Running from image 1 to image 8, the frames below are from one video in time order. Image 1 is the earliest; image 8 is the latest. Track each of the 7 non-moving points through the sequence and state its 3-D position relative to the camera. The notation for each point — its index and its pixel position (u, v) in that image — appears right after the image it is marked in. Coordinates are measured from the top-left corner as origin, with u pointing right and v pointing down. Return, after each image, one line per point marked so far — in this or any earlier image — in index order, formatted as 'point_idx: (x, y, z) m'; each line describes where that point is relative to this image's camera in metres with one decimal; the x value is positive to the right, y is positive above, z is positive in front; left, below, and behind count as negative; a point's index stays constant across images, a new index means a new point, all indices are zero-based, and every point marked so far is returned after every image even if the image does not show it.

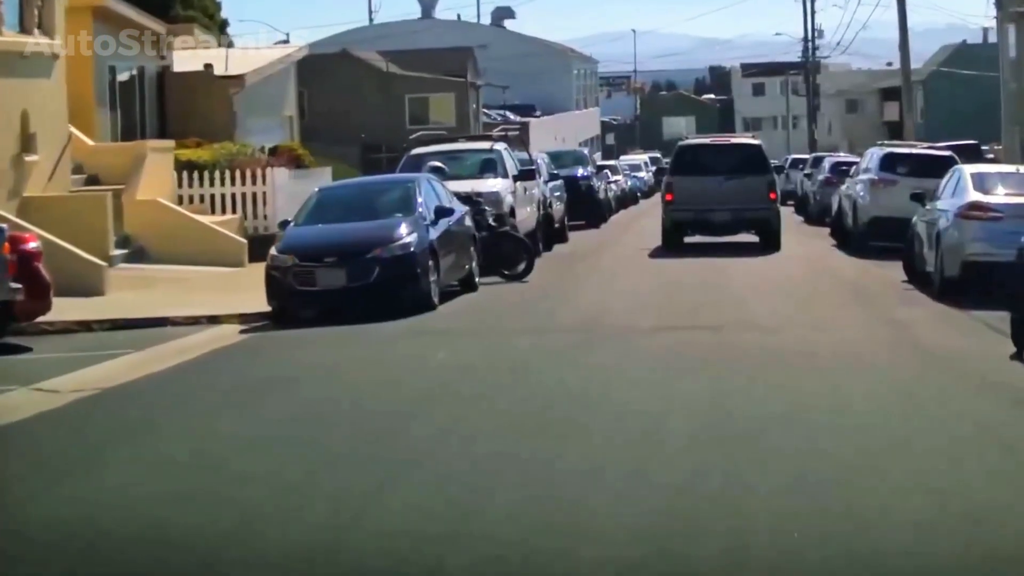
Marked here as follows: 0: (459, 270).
0: (-0.7, +0.2, +18.2) m
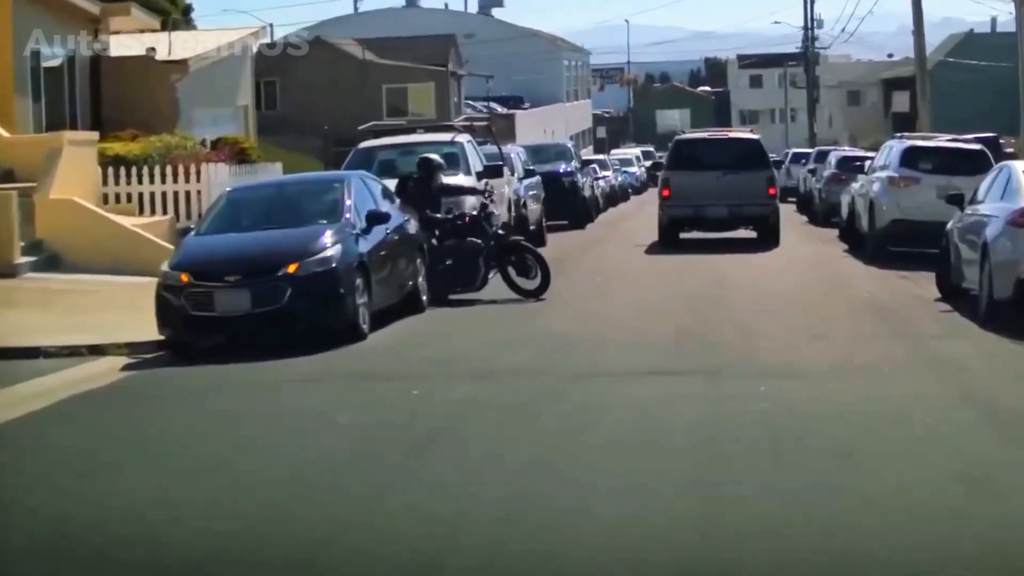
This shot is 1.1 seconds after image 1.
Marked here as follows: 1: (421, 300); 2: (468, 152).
0: (-1.2, 0.0, +15.1) m
1: (-1.1, -0.2, +16.7) m
2: (-0.6, +1.8, +19.6) m
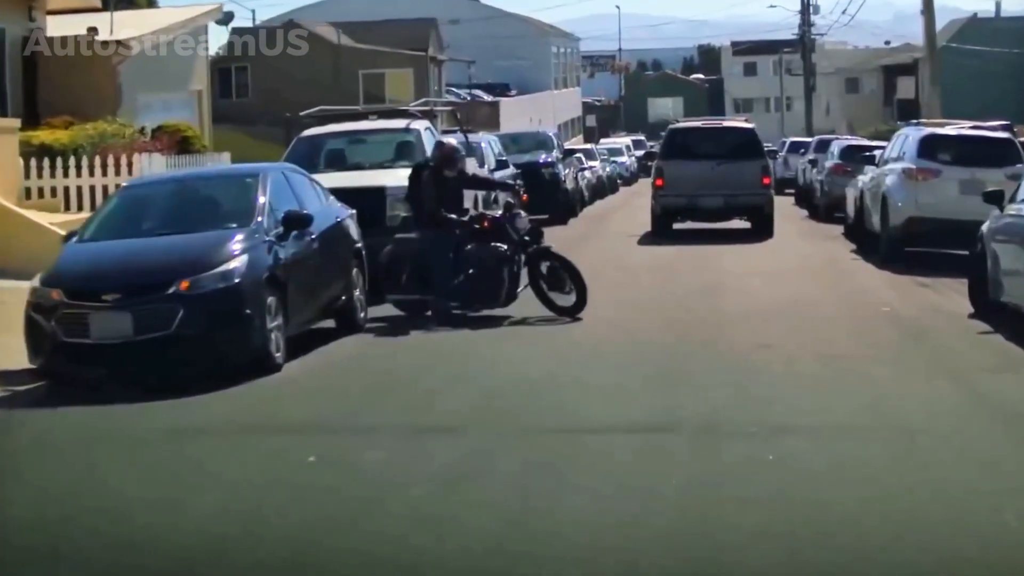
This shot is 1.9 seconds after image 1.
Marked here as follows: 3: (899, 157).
0: (-1.6, -0.2, +12.7) m
1: (-1.5, -0.4, +14.3) m
2: (-1.0, +1.7, +17.2) m
3: (+4.7, +1.6, +18.6) m
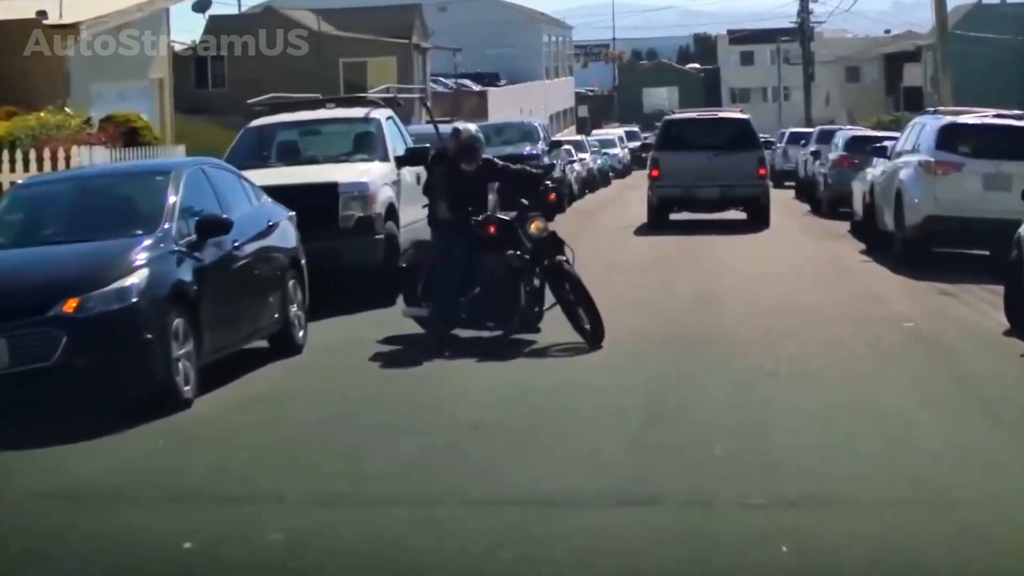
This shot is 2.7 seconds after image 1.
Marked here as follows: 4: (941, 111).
0: (-1.8, -0.3, +10.9) m
1: (-1.8, -0.5, +12.5) m
2: (-1.3, +1.6, +15.4) m
3: (+4.4, +1.5, +16.8) m
4: (+4.8, +2.0, +17.1) m
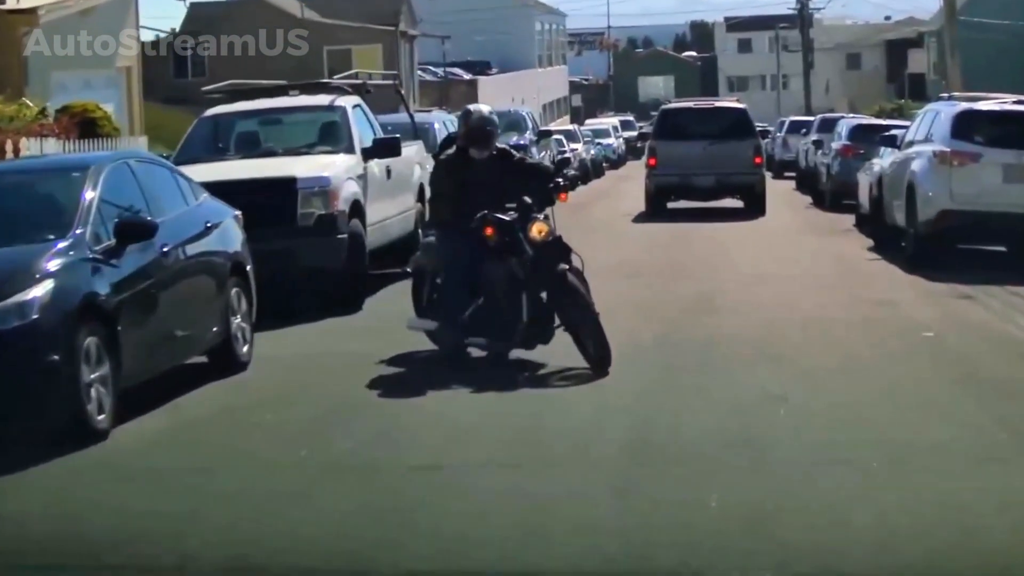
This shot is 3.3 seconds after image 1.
0: (-2.0, -0.3, +9.7) m
1: (-2.0, -0.5, +11.2) m
2: (-1.5, +1.6, +14.1) m
3: (+4.2, +1.5, +15.5) m
4: (+4.6, +2.0, +15.9) m
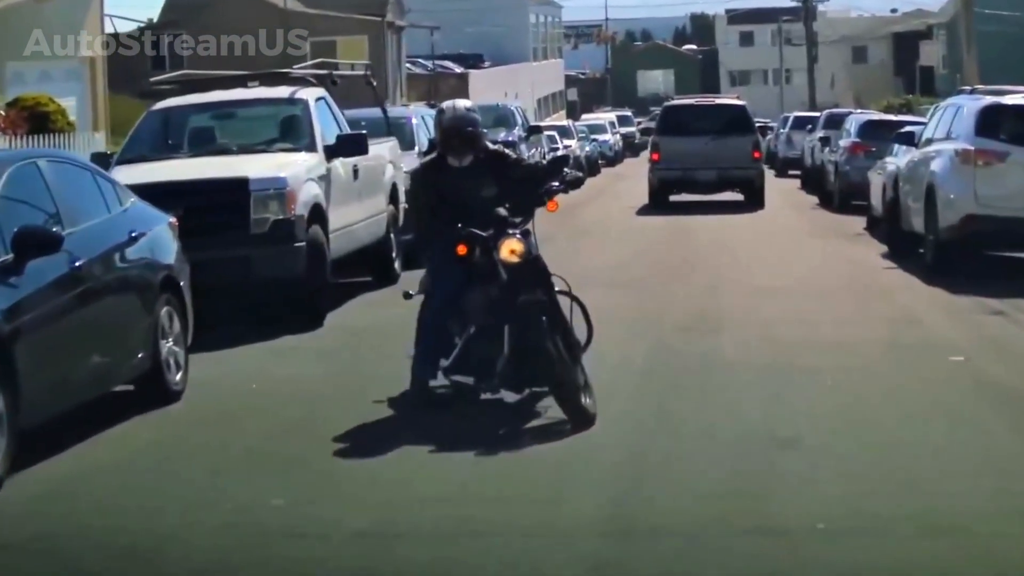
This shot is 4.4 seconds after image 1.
0: (-2.2, -0.4, +8.4) m
1: (-2.2, -0.6, +9.9) m
2: (-1.6, +1.5, +12.8) m
3: (+4.1, +1.4, +14.2) m
4: (+4.5, +1.9, +14.6) m
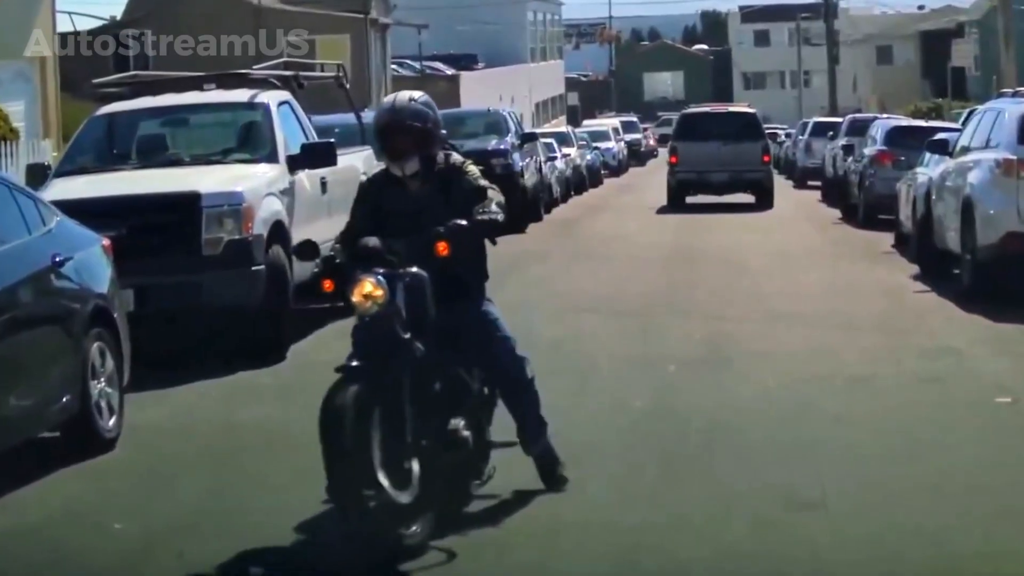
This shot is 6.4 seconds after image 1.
0: (-2.3, -0.6, +7.0) m
1: (-2.3, -0.8, +8.6) m
2: (-1.7, +1.3, +11.5) m
3: (+4.0, +1.2, +12.8) m
4: (+4.4, +1.7, +13.2) m
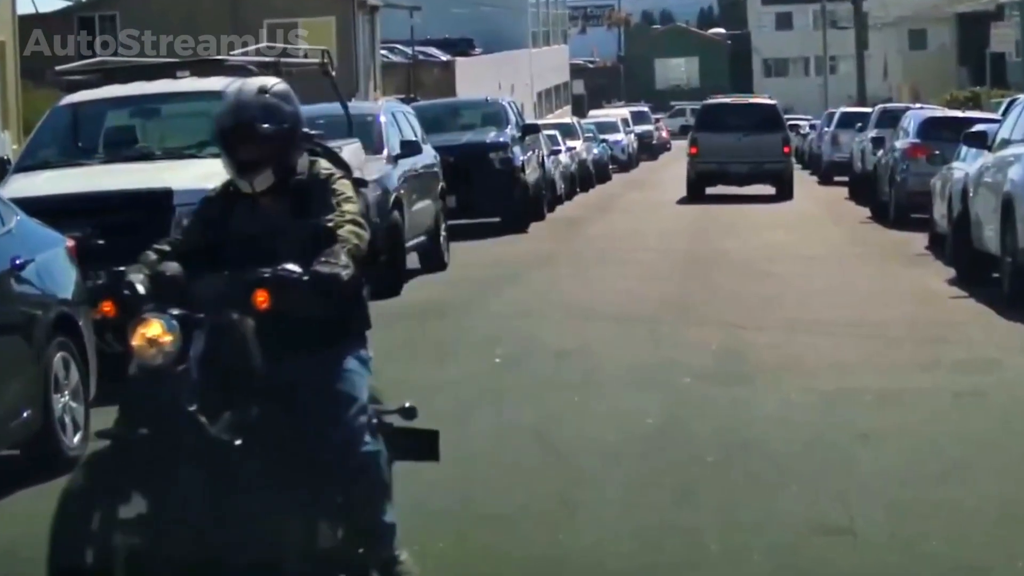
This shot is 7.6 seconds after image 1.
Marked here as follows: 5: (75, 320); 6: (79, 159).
0: (-2.3, -0.7, +6.1) m
1: (-2.3, -0.9, +7.6) m
2: (-1.7, +1.2, +10.5) m
3: (+4.0, +1.2, +11.8) m
4: (+4.4, +1.7, +12.2) m
5: (-2.4, -0.2, +8.3) m
6: (-3.0, +0.9, +10.3) m
